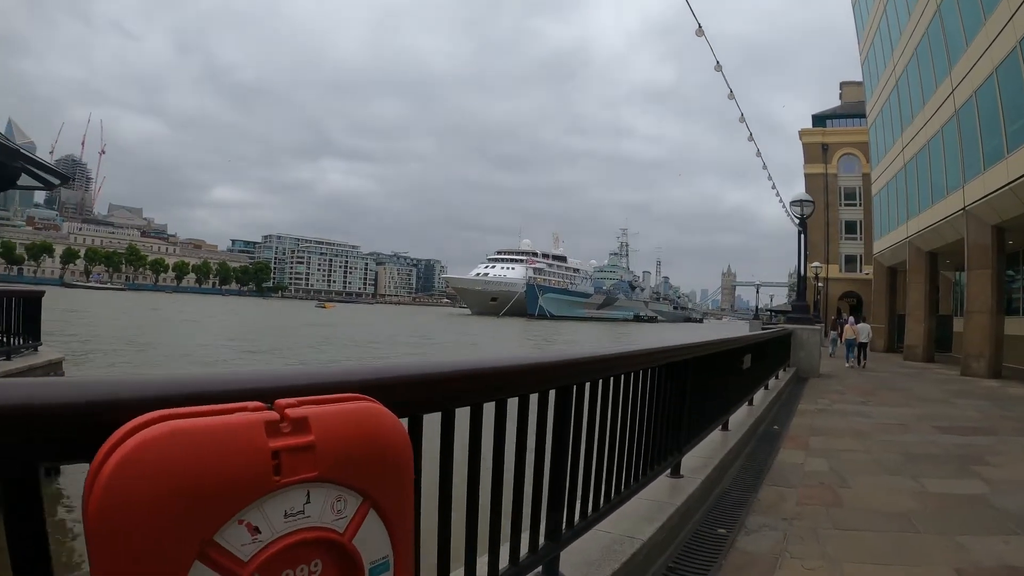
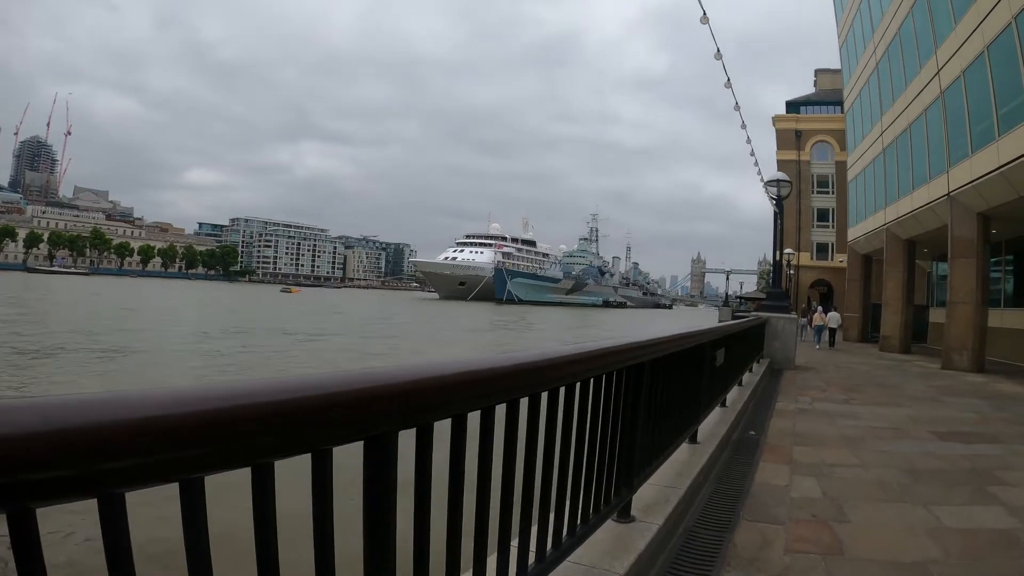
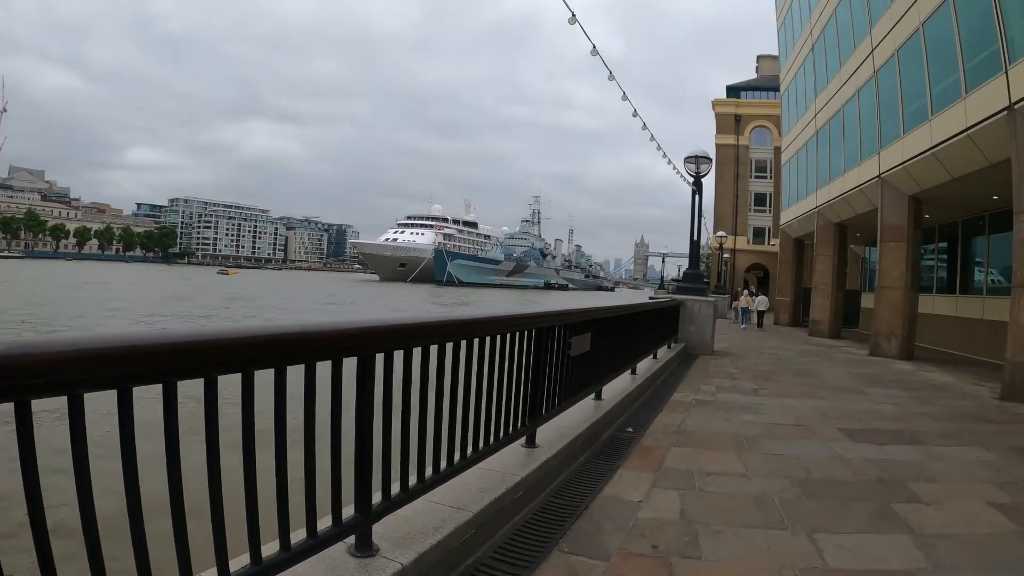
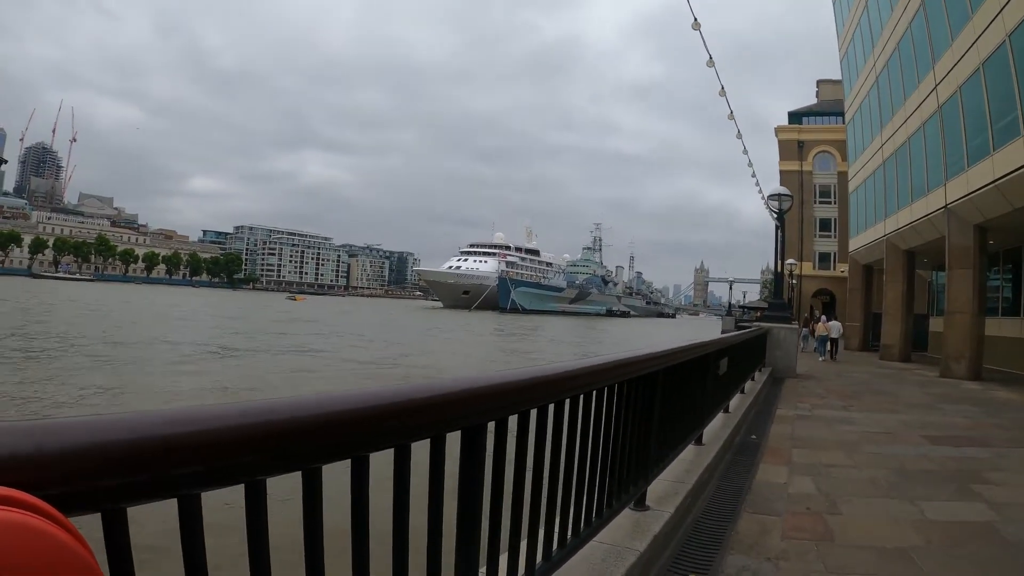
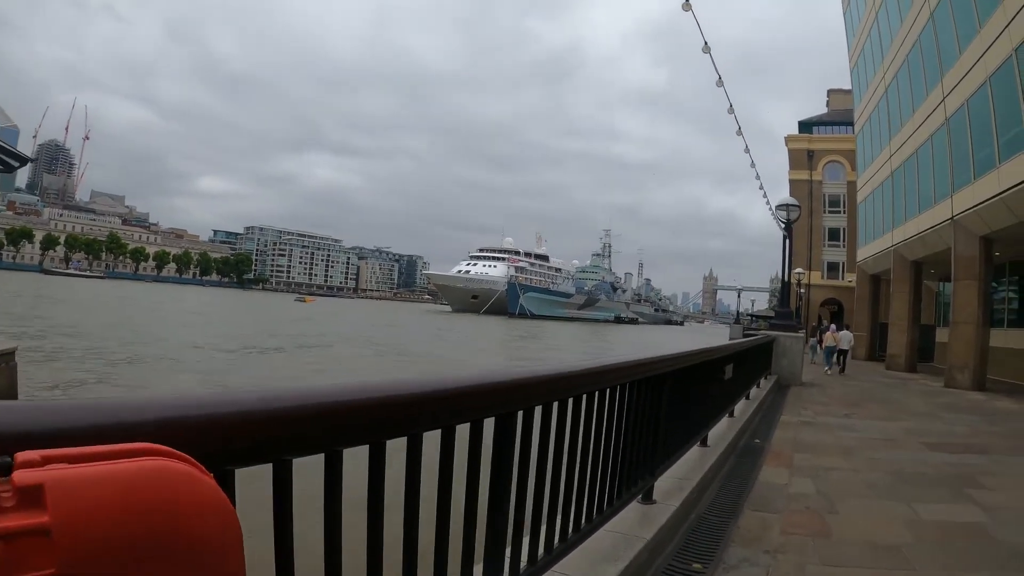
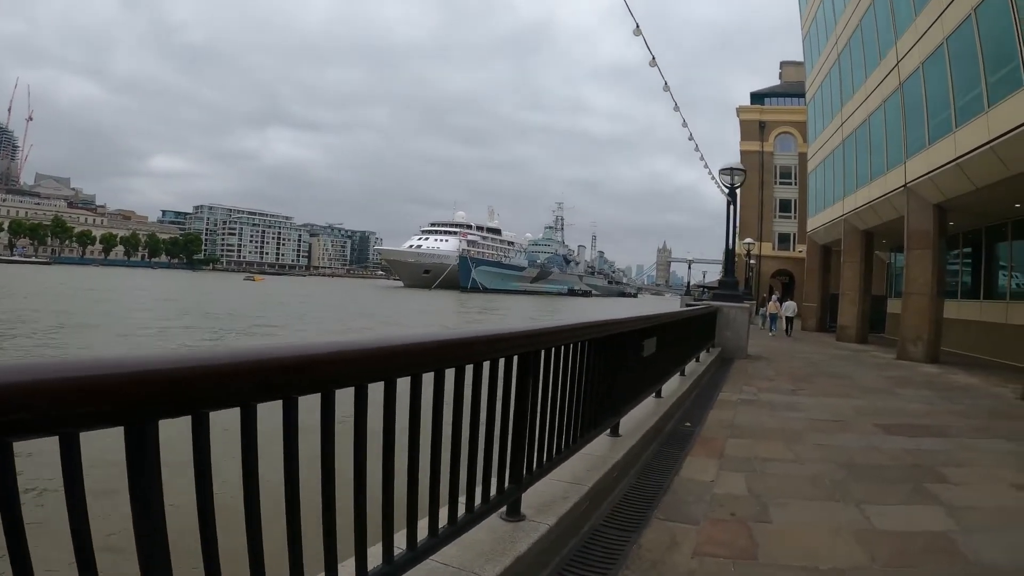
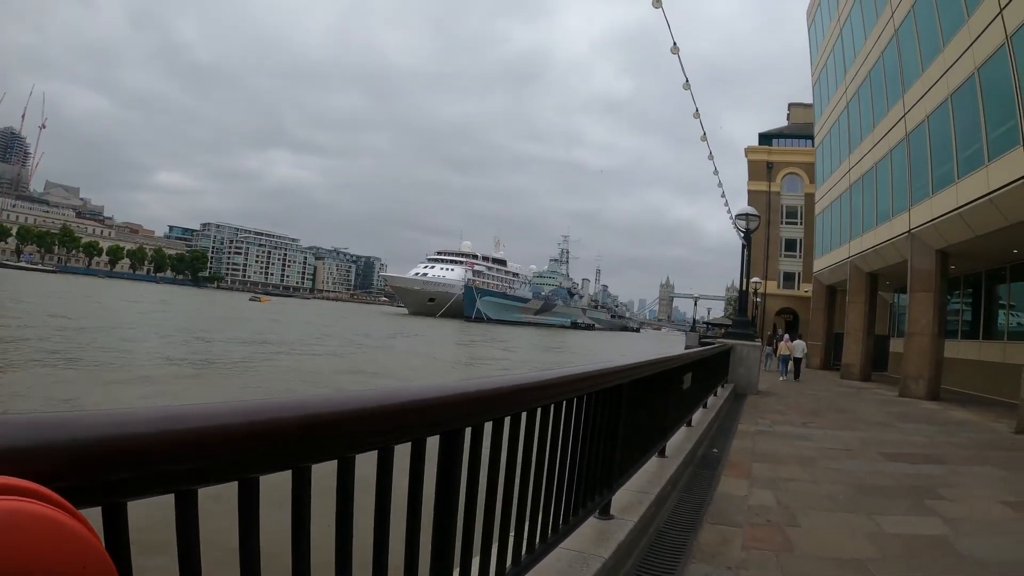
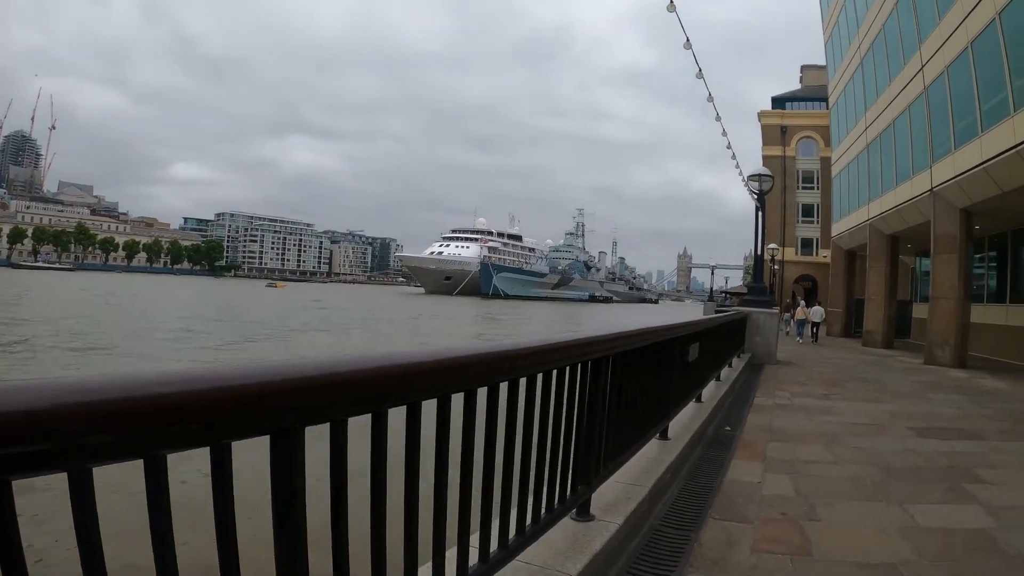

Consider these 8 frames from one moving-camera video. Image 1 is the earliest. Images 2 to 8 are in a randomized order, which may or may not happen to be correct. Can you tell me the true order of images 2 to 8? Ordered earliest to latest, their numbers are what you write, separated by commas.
5, 7, 4, 2, 8, 6, 3
